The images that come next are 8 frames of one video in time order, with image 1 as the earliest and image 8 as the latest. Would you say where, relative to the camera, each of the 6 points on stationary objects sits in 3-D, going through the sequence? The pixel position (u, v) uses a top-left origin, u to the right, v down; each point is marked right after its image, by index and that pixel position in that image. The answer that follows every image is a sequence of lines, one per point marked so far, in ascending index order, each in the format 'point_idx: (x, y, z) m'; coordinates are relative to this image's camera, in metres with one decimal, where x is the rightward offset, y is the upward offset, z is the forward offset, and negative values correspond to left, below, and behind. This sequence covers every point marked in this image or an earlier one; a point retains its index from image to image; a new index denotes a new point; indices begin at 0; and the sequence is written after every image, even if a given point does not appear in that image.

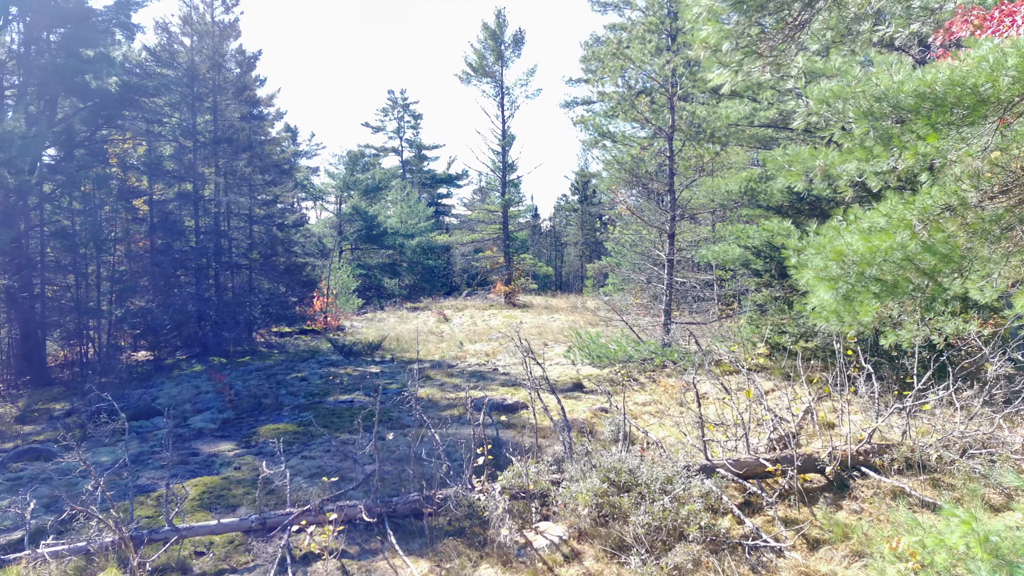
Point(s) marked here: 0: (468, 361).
0: (-0.6, -1.1, +11.5) m
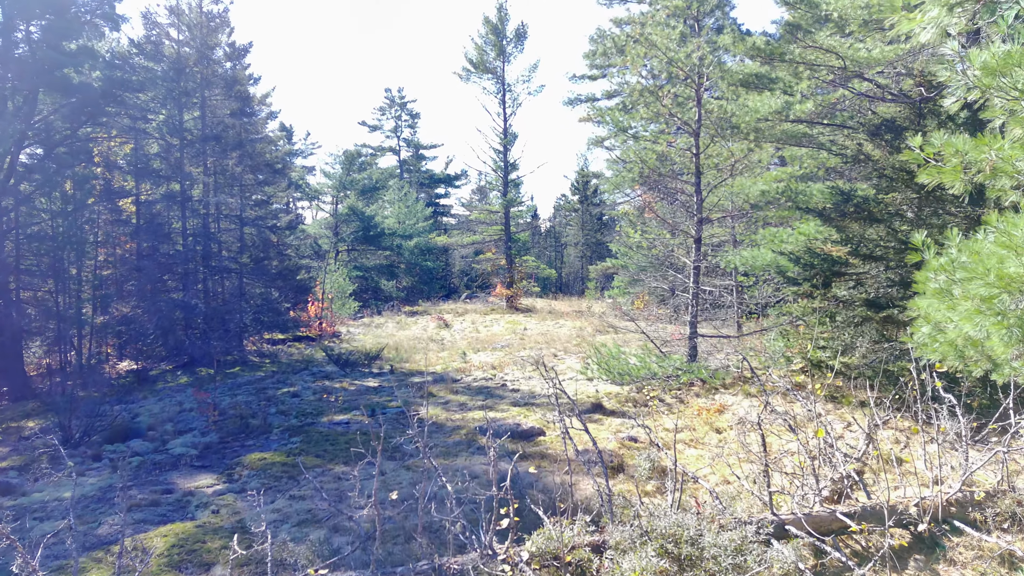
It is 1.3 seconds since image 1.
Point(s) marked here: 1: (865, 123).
0: (-0.5, -1.2, +10.7) m
1: (+3.5, +1.6, +7.8) m
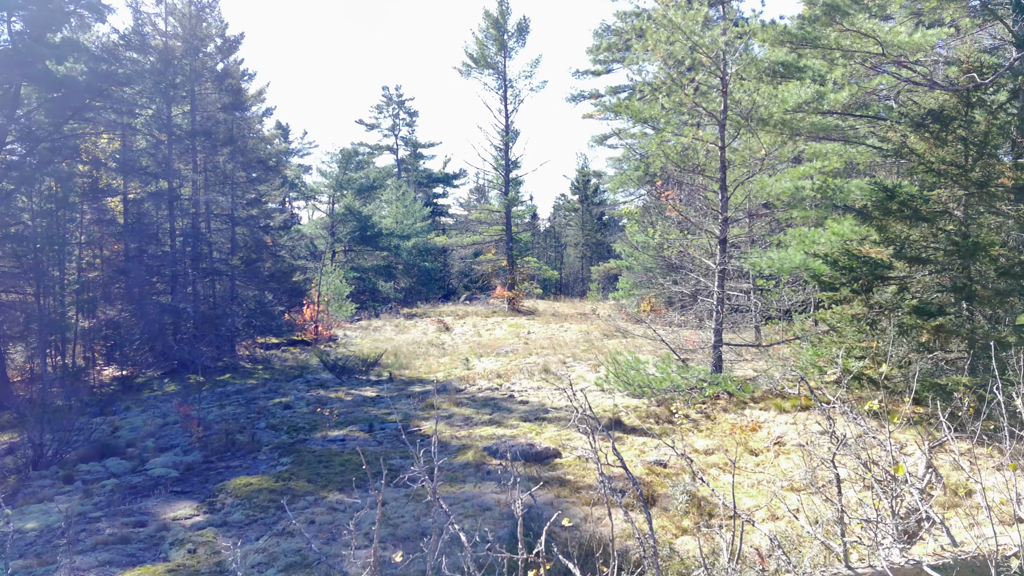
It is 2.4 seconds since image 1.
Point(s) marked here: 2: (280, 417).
0: (-0.4, -1.2, +10.0) m
1: (+3.6, +1.6, +7.2) m
2: (-2.6, -1.4, +8.8) m
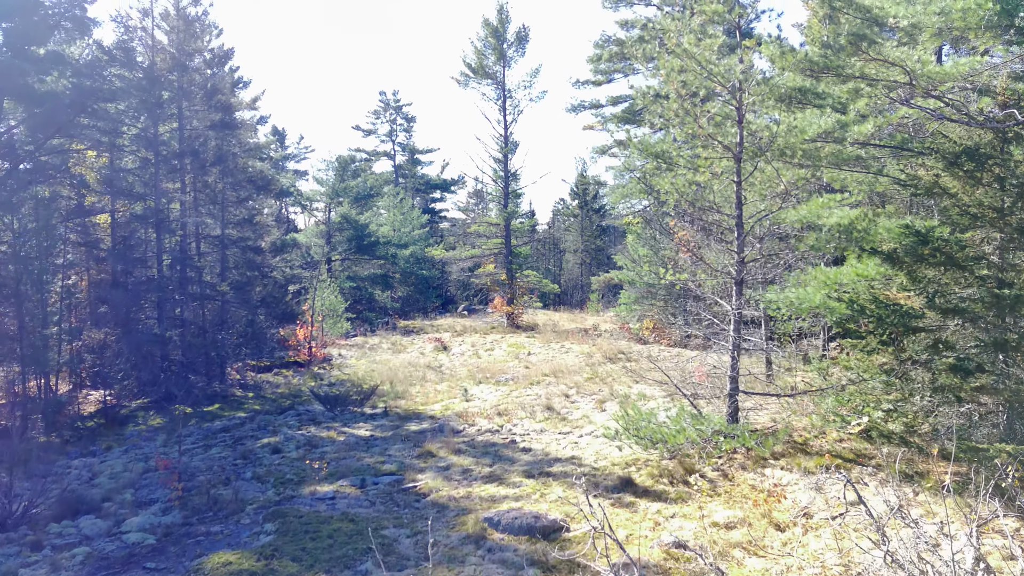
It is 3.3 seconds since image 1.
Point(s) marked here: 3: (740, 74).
0: (-0.4, -1.7, +9.5) m
1: (+3.6, +1.2, +6.7) m
2: (-2.6, -1.9, +8.3) m
3: (+2.1, +2.0, +7.2) m
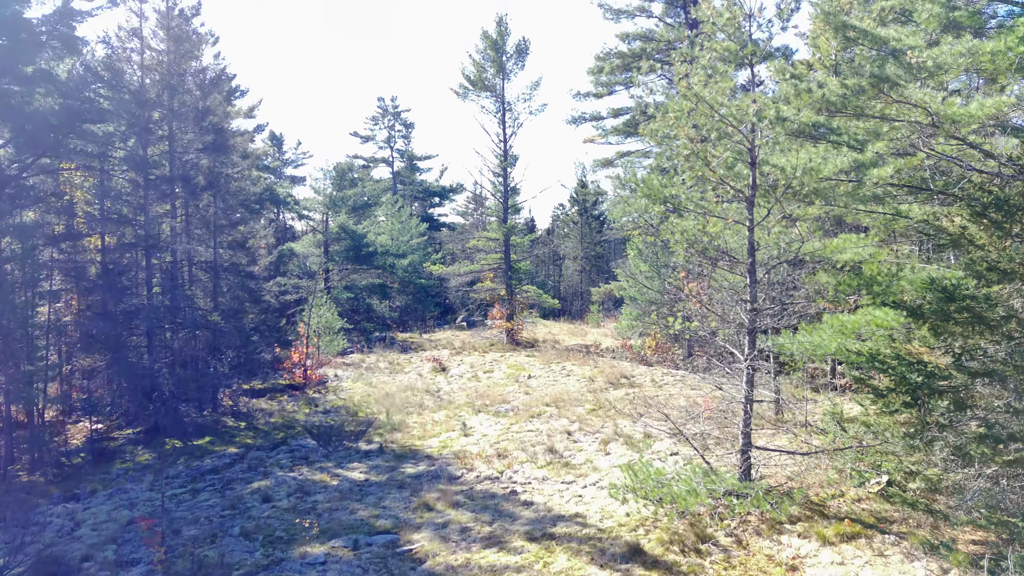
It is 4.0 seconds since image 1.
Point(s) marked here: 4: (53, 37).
0: (-0.4, -2.1, +9.2) m
1: (+3.6, +0.7, +6.3) m
2: (-2.6, -2.3, +7.9) m
3: (+2.1, +1.5, +6.8) m
4: (-7.1, +3.8, +12.0) m
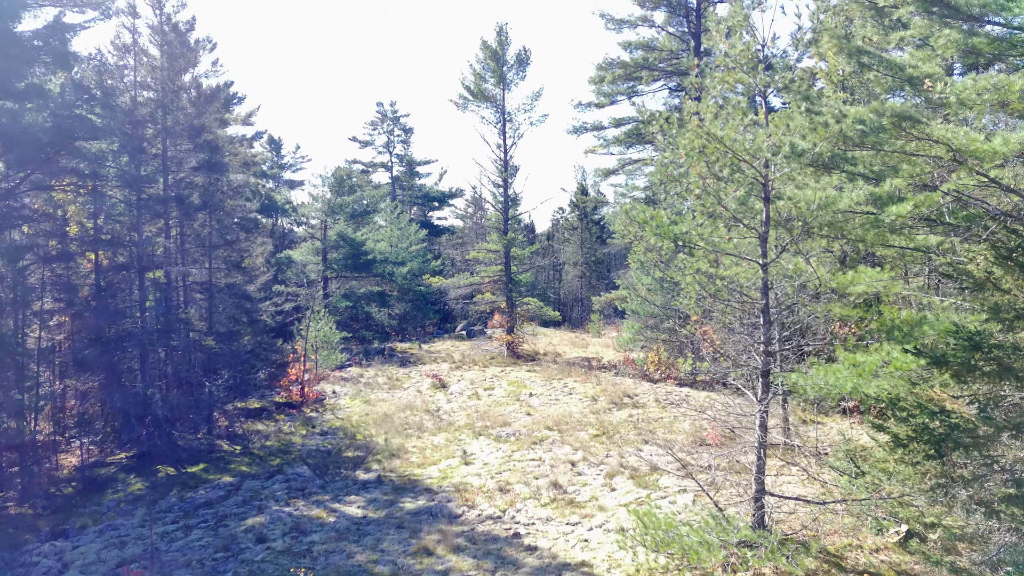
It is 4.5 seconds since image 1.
0: (-0.4, -2.5, +8.9) m
1: (+3.7, +0.4, +6.1) m
2: (-2.6, -2.7, +7.6) m
3: (+2.2, +1.2, +6.6) m
4: (-7.1, +3.5, +11.7) m
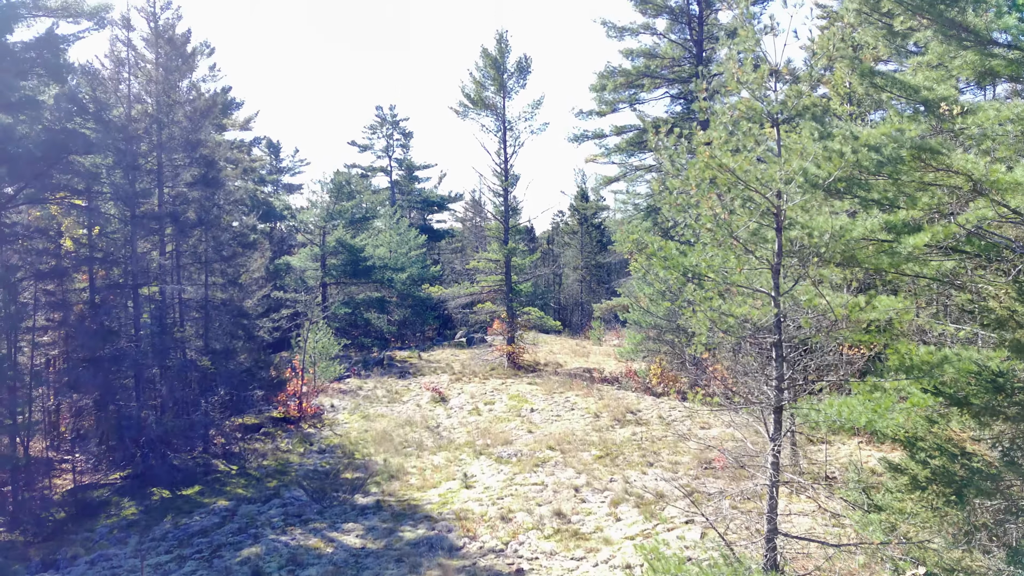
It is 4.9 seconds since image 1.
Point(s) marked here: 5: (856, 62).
0: (-0.4, -2.7, +8.7) m
1: (+3.7, +0.1, +5.8) m
2: (-2.5, -2.9, +7.4) m
3: (+2.2, +0.9, +6.3) m
4: (-7.0, +3.2, +11.5) m
5: (+3.0, +2.0, +6.9) m
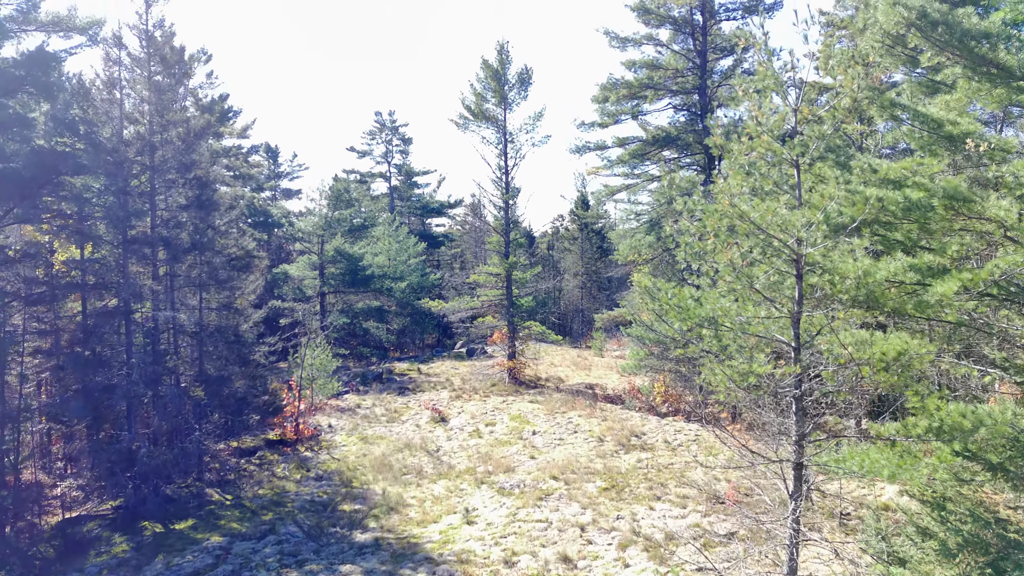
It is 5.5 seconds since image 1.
0: (-0.3, -3.1, +8.3) m
1: (+3.7, -0.3, +5.5) m
2: (-2.5, -3.3, +7.1) m
3: (+2.2, +0.5, +6.0) m
4: (-7.0, +2.8, +11.1) m
5: (+3.1, +1.6, +6.5) m
